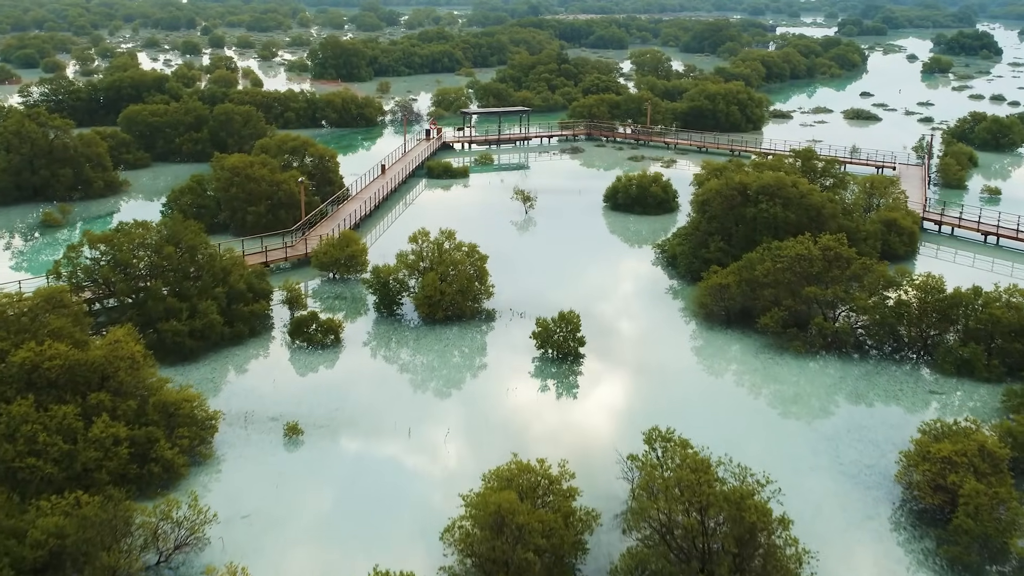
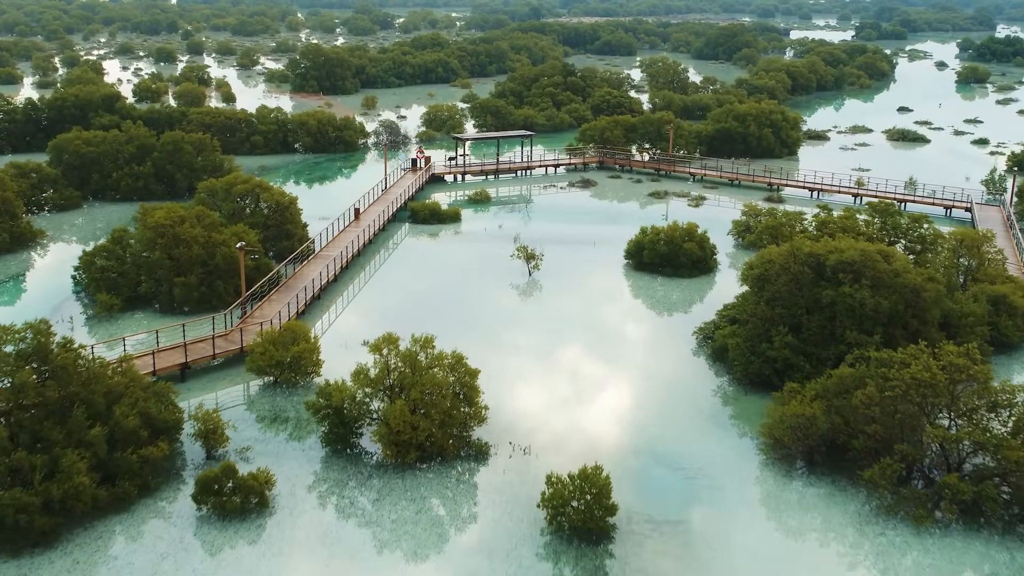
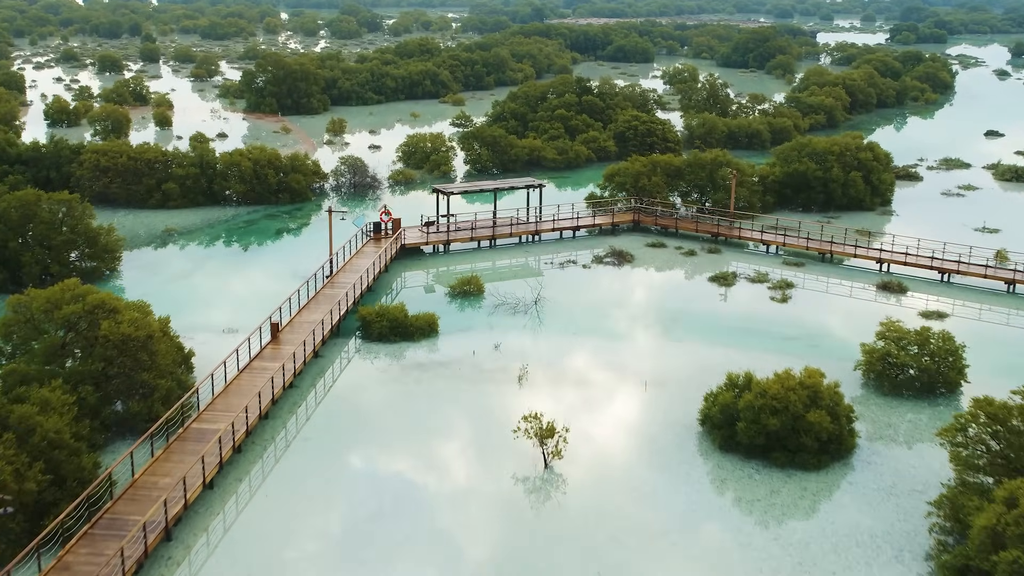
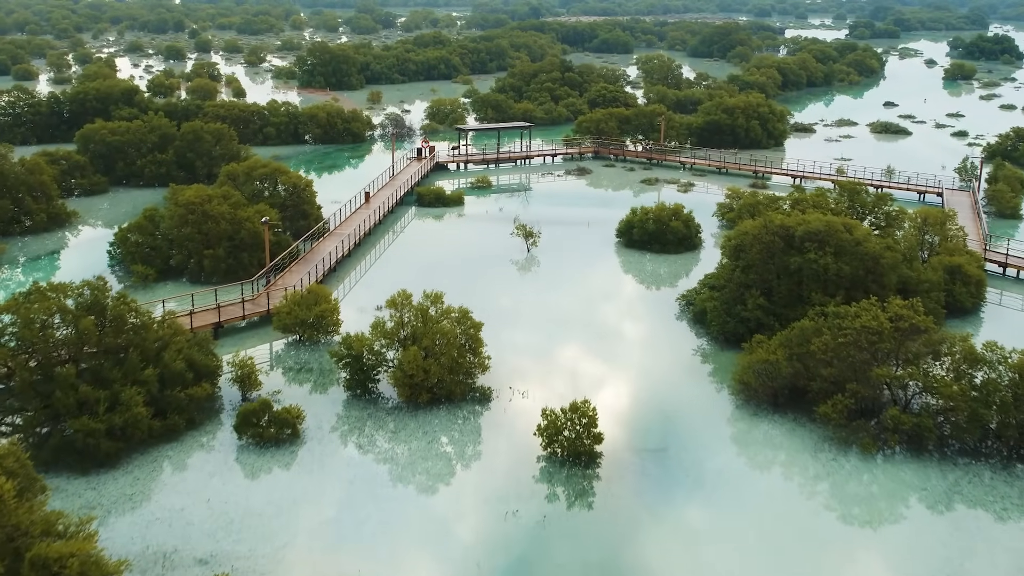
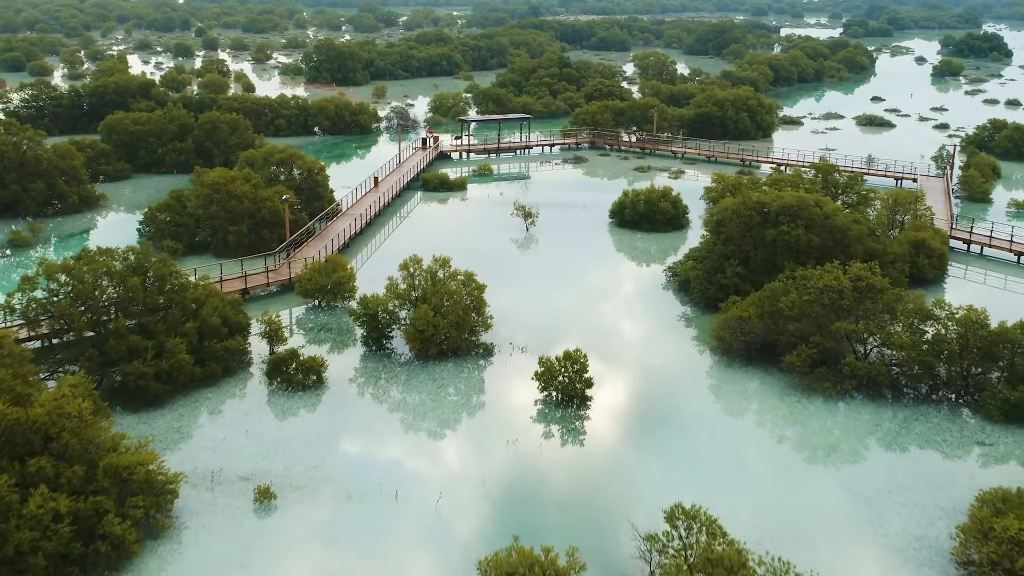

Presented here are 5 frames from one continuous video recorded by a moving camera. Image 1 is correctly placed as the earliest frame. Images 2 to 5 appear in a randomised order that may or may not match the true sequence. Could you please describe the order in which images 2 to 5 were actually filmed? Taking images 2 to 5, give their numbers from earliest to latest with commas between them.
5, 4, 2, 3
